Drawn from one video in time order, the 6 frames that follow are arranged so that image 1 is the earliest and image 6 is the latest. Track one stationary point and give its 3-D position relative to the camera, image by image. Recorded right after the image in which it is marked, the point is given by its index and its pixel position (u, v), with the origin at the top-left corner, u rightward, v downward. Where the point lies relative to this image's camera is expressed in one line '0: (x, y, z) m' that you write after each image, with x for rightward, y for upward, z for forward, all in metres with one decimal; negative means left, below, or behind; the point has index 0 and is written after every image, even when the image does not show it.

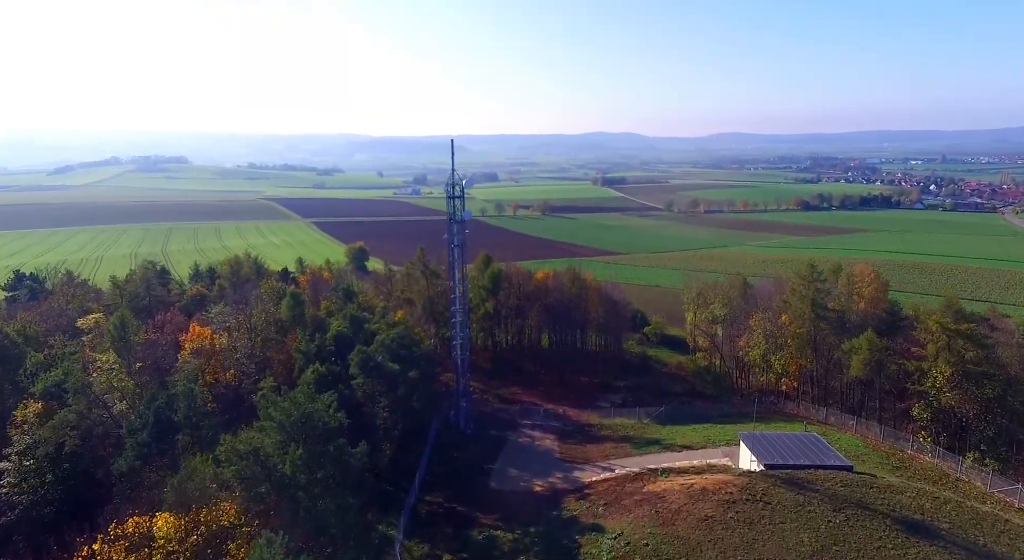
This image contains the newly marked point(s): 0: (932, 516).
0: (+12.2, -6.9, +19.3) m
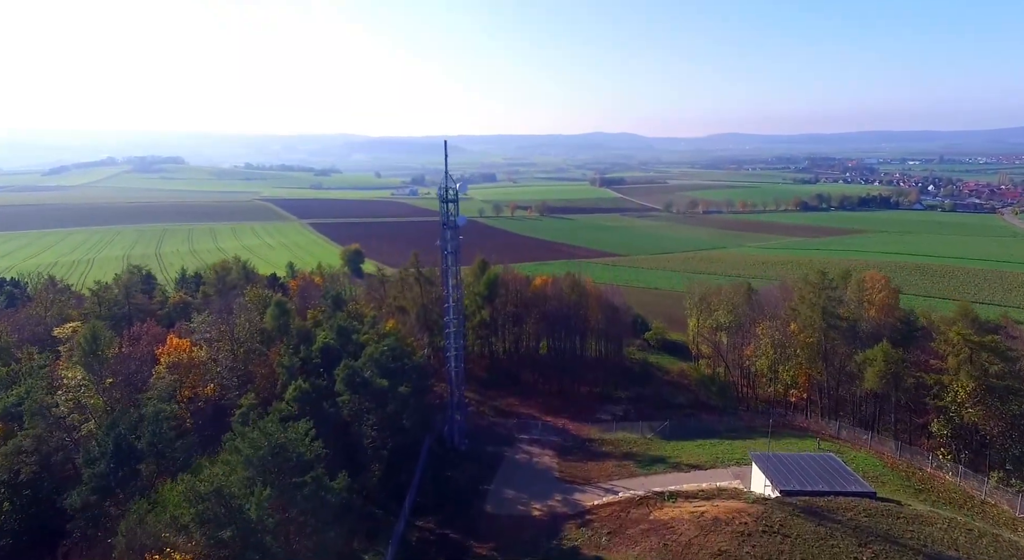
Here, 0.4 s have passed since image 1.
0: (+12.1, -7.2, +17.7) m
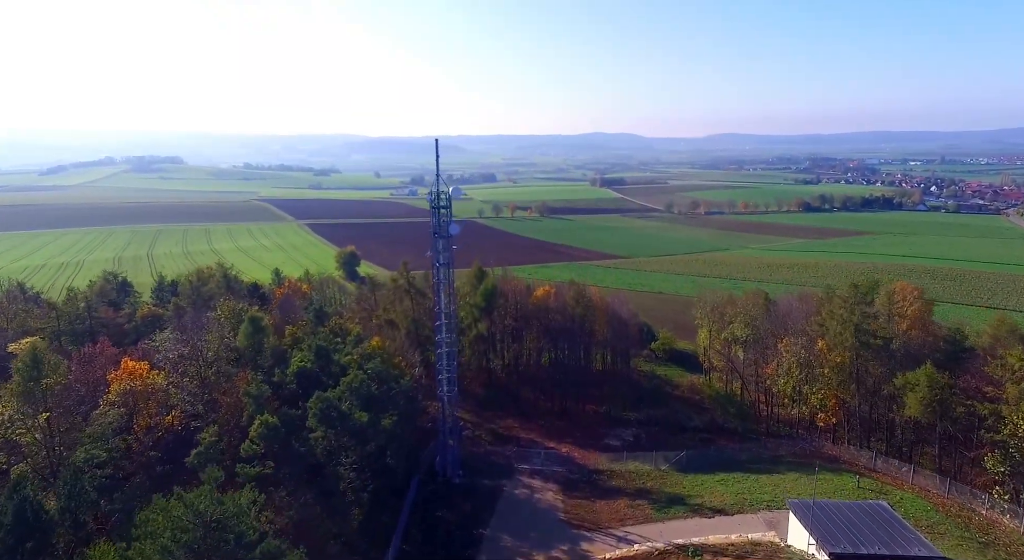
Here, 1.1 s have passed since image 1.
0: (+12.1, -7.9, +14.4) m
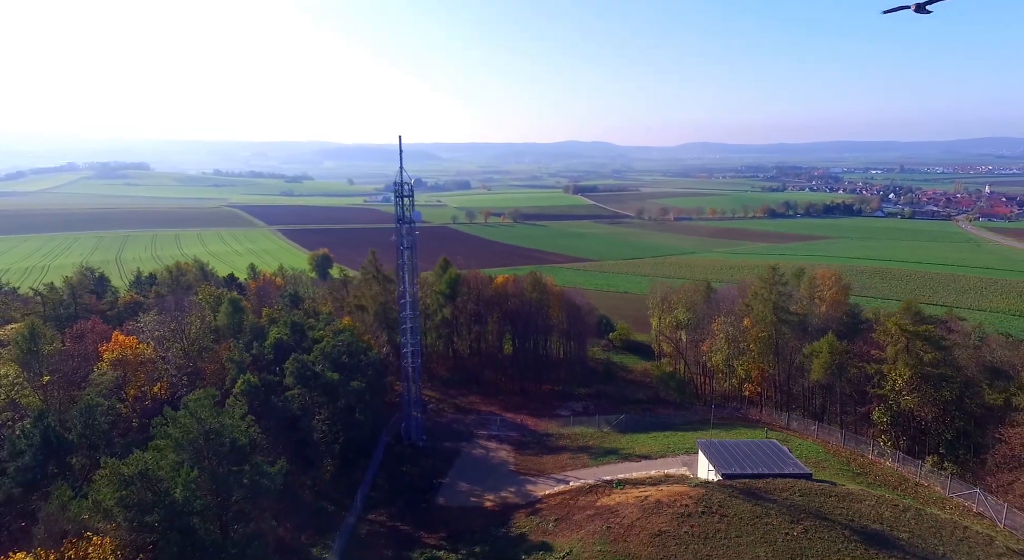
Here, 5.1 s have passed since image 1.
0: (+10.5, -6.8, +18.3) m
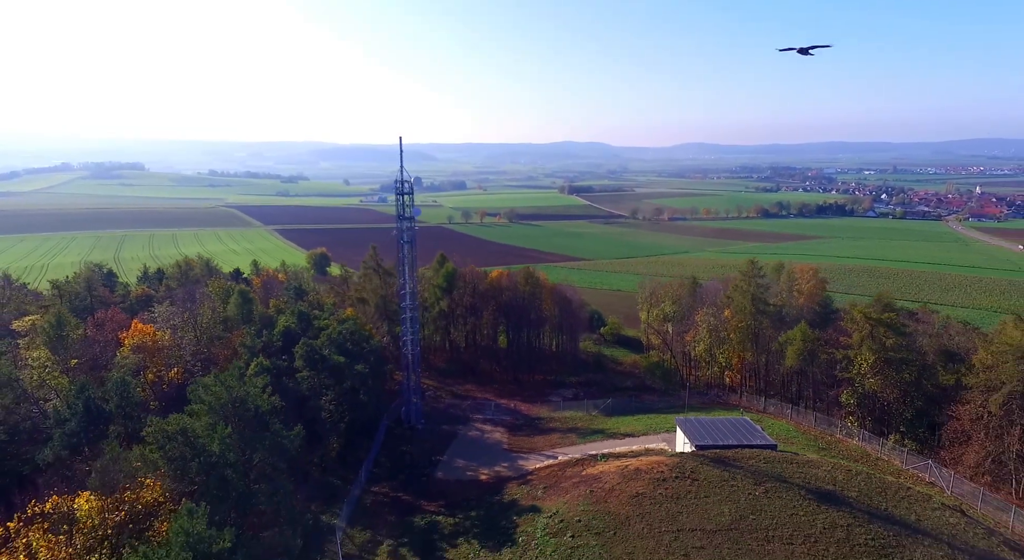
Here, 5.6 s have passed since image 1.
0: (+10.3, -6.4, +20.4) m
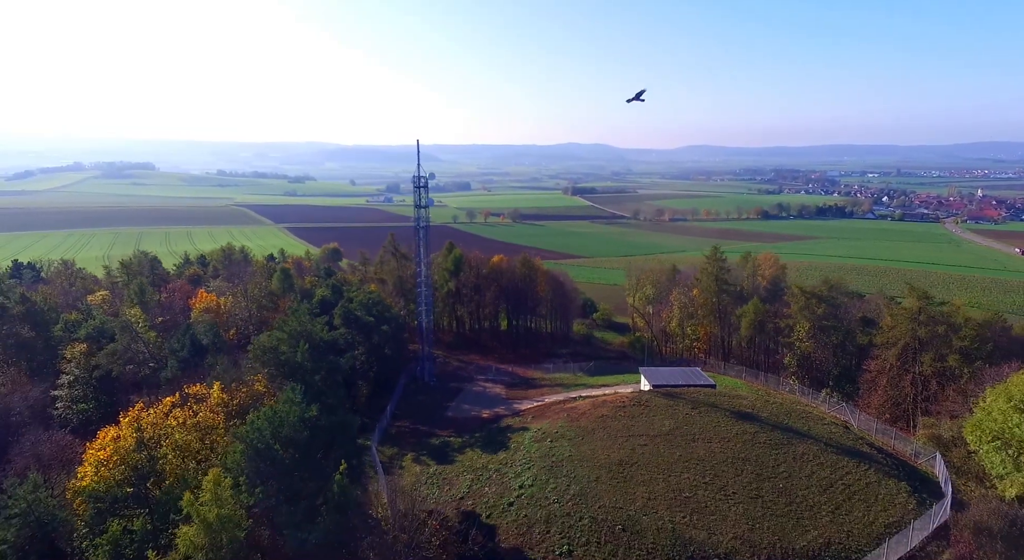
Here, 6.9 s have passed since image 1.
0: (+10.1, -5.3, +26.7) m
